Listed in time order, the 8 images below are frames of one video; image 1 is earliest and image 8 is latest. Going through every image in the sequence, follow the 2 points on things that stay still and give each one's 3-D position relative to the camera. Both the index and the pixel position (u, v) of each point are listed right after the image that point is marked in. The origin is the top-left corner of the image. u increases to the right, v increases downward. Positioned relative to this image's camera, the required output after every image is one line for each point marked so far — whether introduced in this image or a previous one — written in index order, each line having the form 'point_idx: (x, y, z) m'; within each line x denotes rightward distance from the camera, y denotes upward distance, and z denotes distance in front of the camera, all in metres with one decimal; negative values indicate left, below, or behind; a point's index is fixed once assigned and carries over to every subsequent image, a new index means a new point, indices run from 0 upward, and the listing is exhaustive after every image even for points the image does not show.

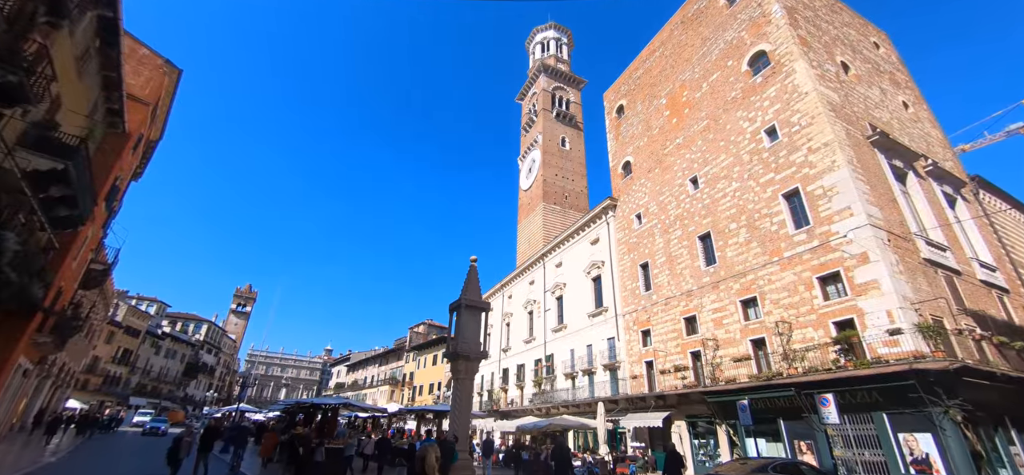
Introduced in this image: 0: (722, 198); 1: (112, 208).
0: (+9.3, +1.8, +18.6) m
1: (-18.3, +1.4, +19.2) m
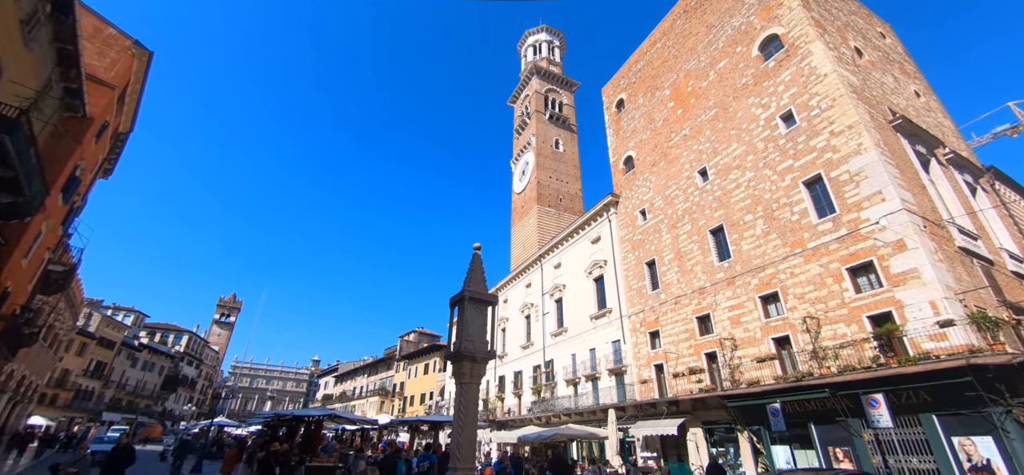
0: (+9.3, +2.0, +17.6) m
1: (-18.3, +1.5, +17.5) m
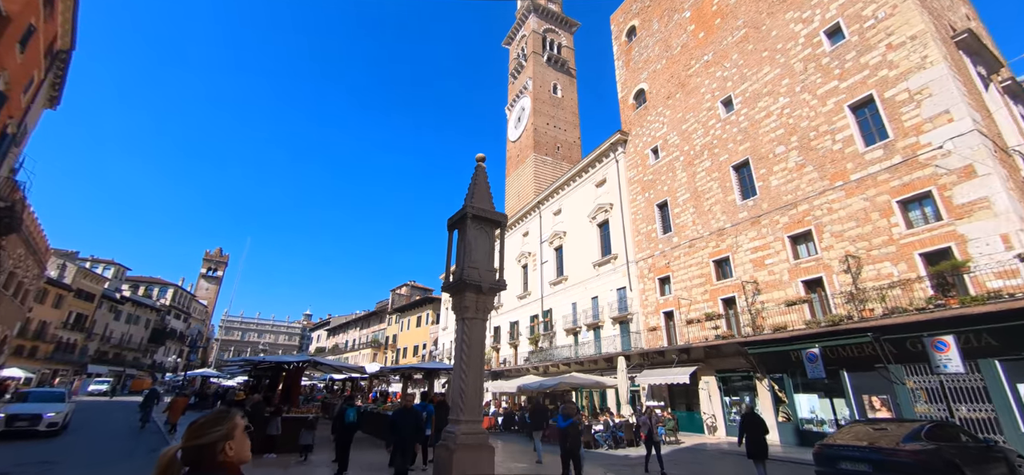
0: (+9.4, +4.5, +15.6) m
1: (-18.2, +4.1, +15.0) m
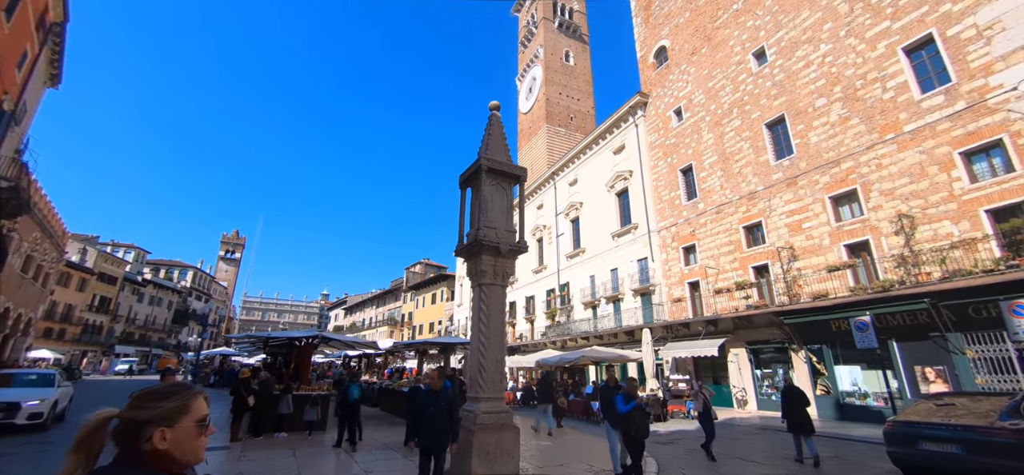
0: (+9.9, +5.7, +14.2) m
1: (-17.8, +4.8, +14.5) m
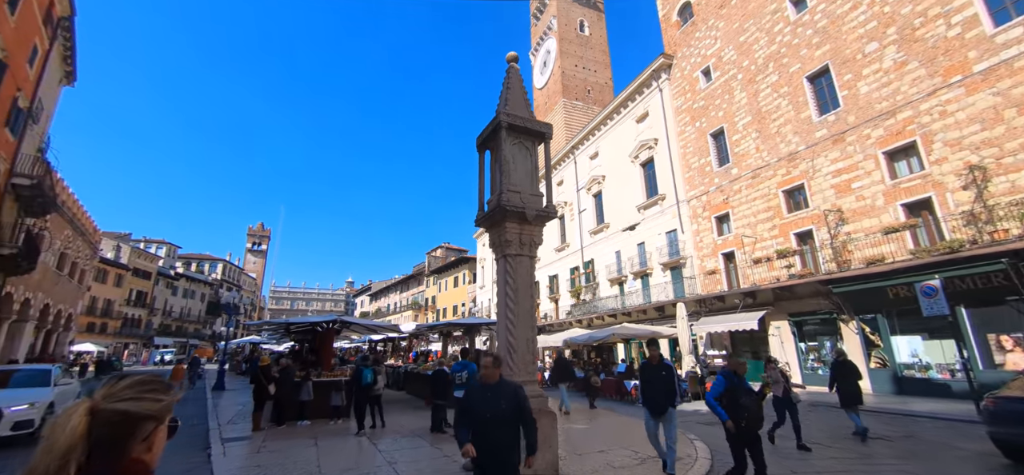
0: (+10.3, +6.9, +12.8) m
1: (-17.2, +4.9, +14.4) m
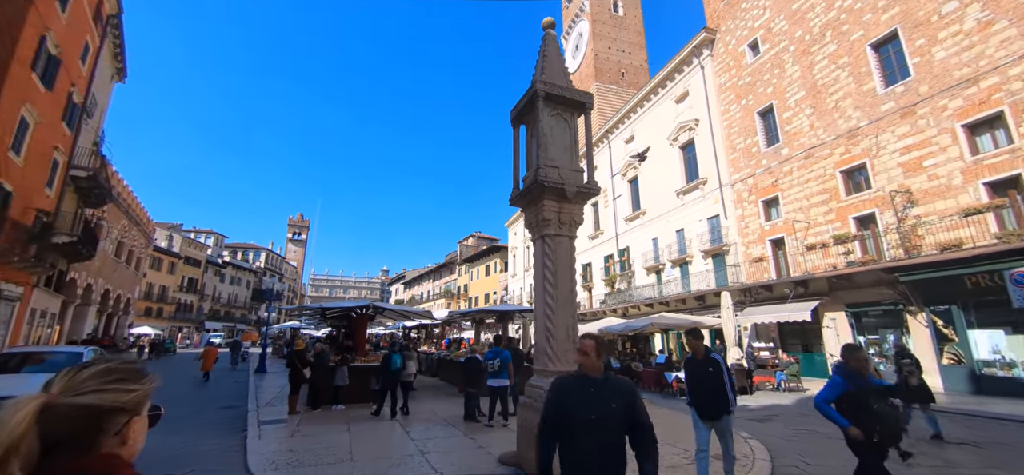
0: (+11.3, +7.4, +11.5) m
1: (-16.1, +5.3, +15.1) m
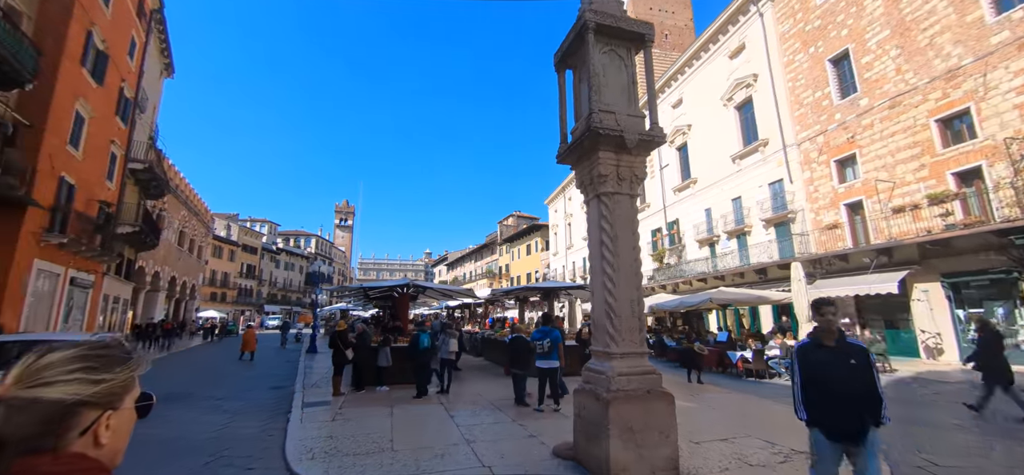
0: (+12.1, +8.4, +9.3) m
1: (-14.7, +5.7, +15.7) m
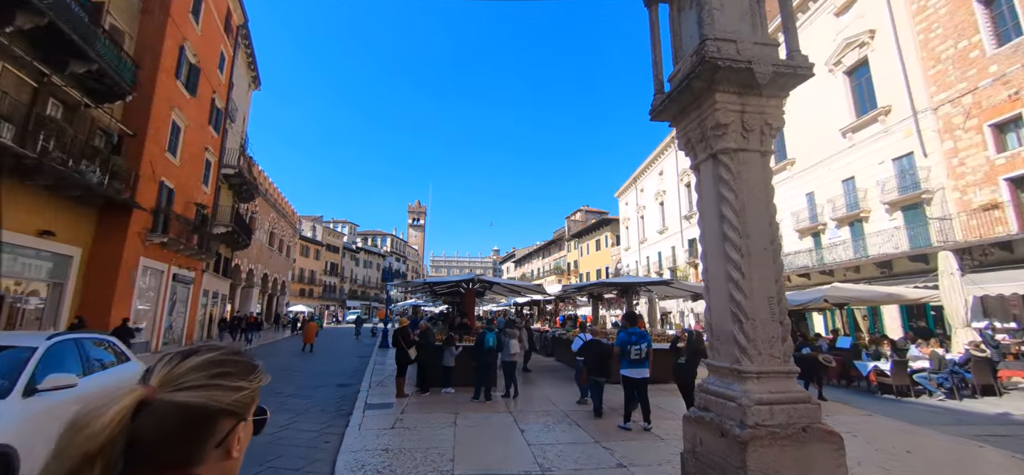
0: (+13.2, +8.9, +6.4) m
1: (-12.2, +5.7, +16.9) m
